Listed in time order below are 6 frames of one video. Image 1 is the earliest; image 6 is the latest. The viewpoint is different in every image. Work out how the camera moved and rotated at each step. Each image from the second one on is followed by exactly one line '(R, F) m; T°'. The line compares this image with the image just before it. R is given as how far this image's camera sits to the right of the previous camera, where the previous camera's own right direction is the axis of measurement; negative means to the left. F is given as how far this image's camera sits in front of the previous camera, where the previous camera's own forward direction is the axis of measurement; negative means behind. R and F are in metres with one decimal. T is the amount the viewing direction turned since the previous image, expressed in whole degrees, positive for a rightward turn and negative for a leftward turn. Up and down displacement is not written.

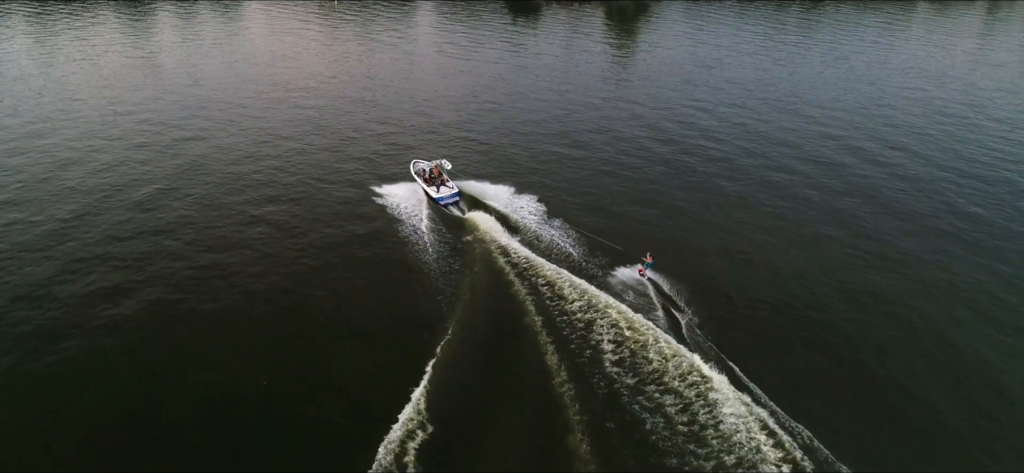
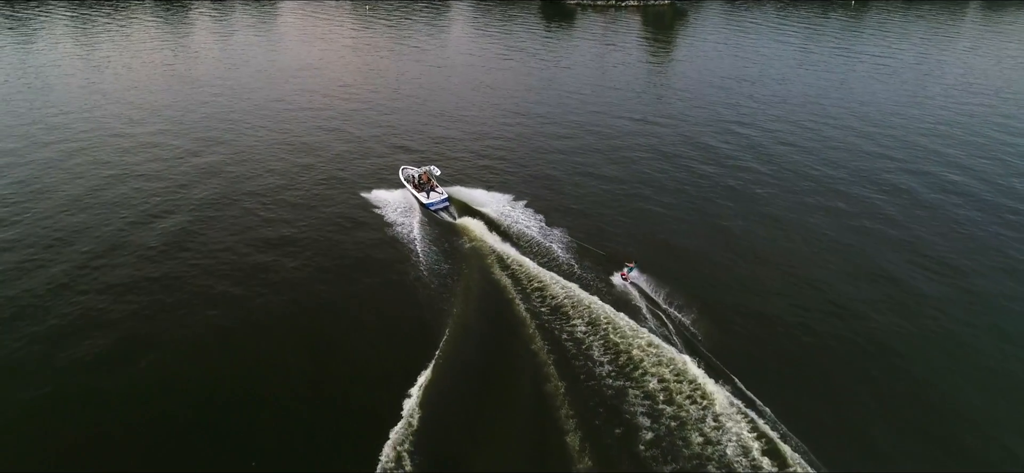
(+0.8, +3.7) m; -3°
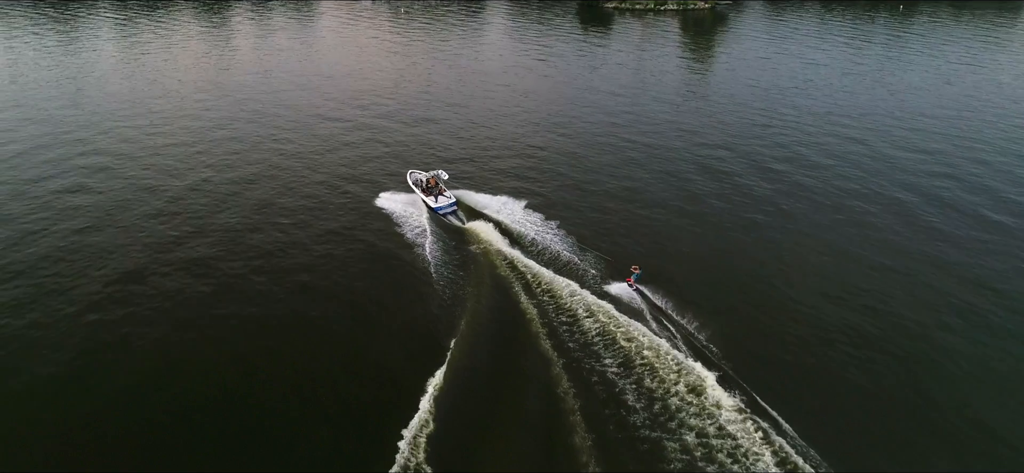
(+0.9, +1.3) m; -3°
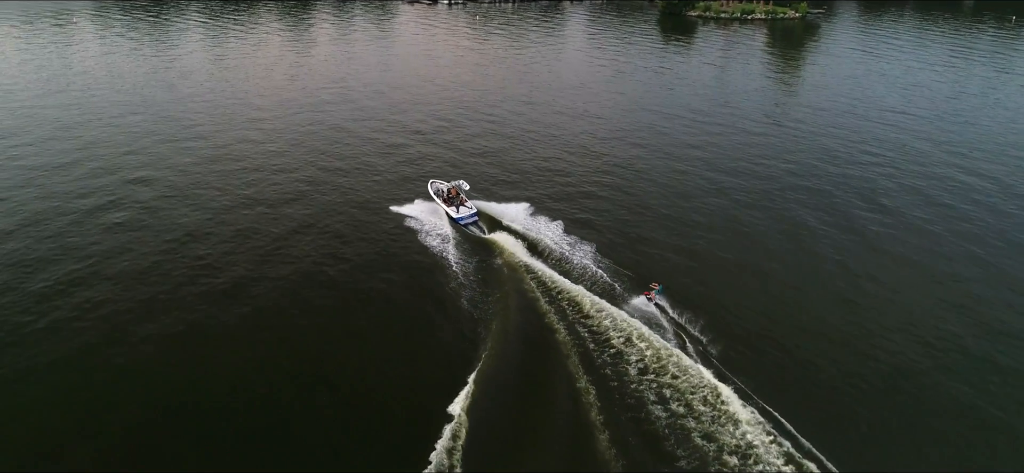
(+1.2, +3.1) m; -6°
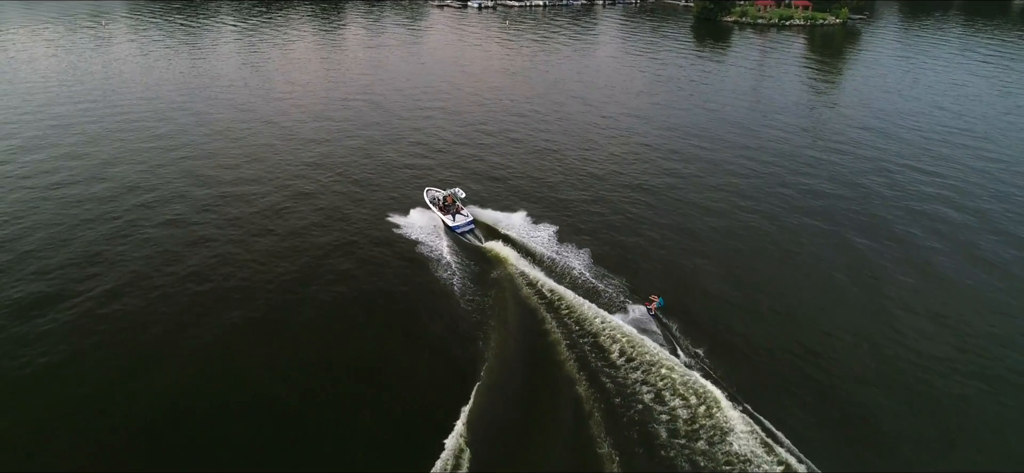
(+0.7, +1.8) m; -2°
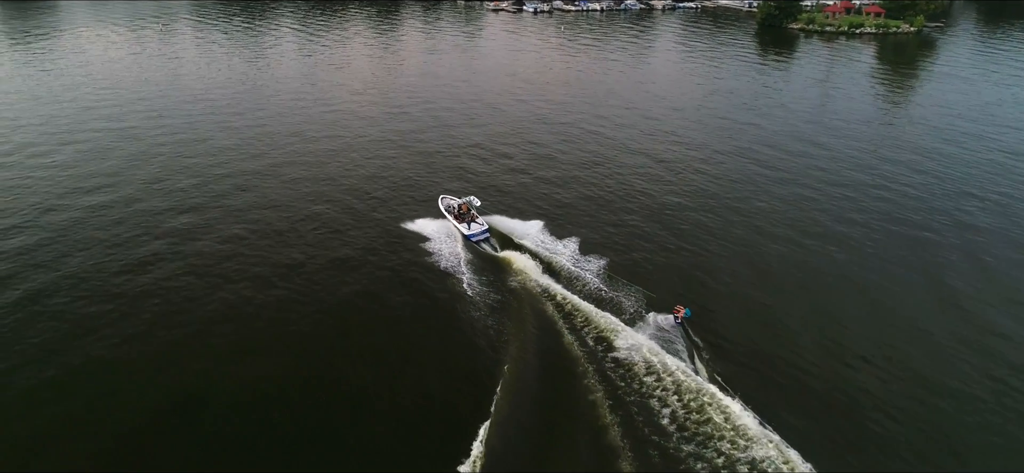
(+0.3, +2.5) m; -4°
